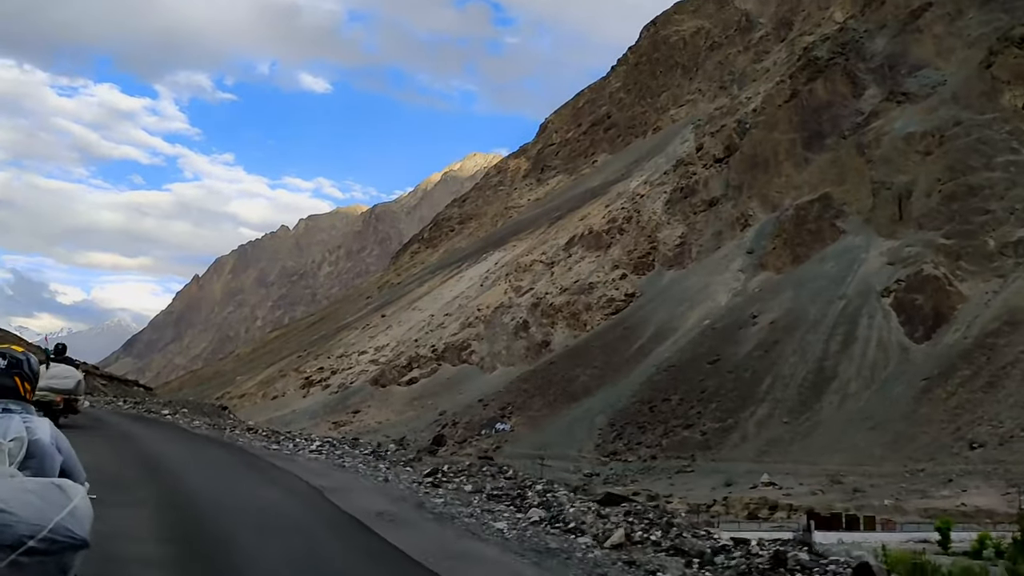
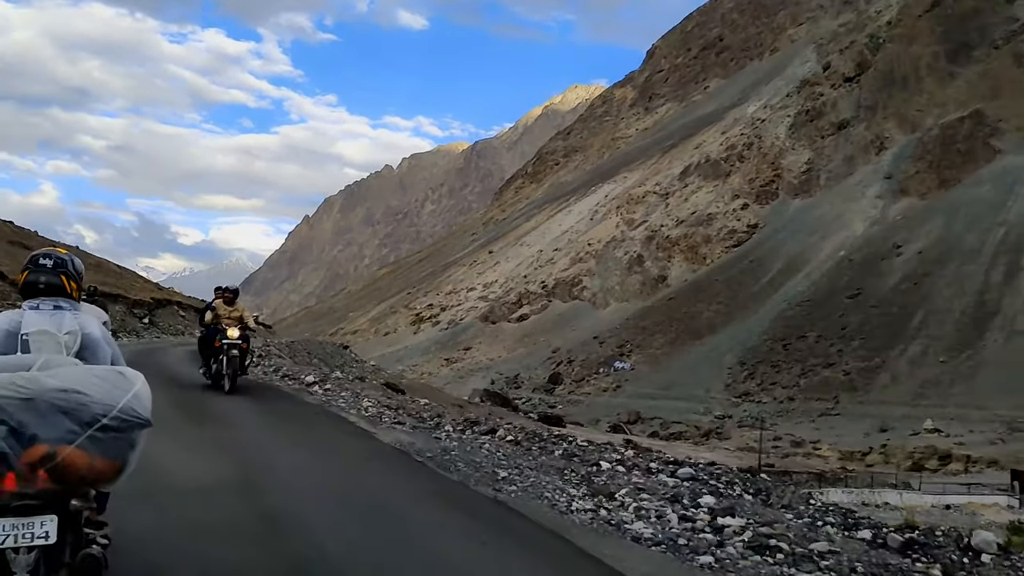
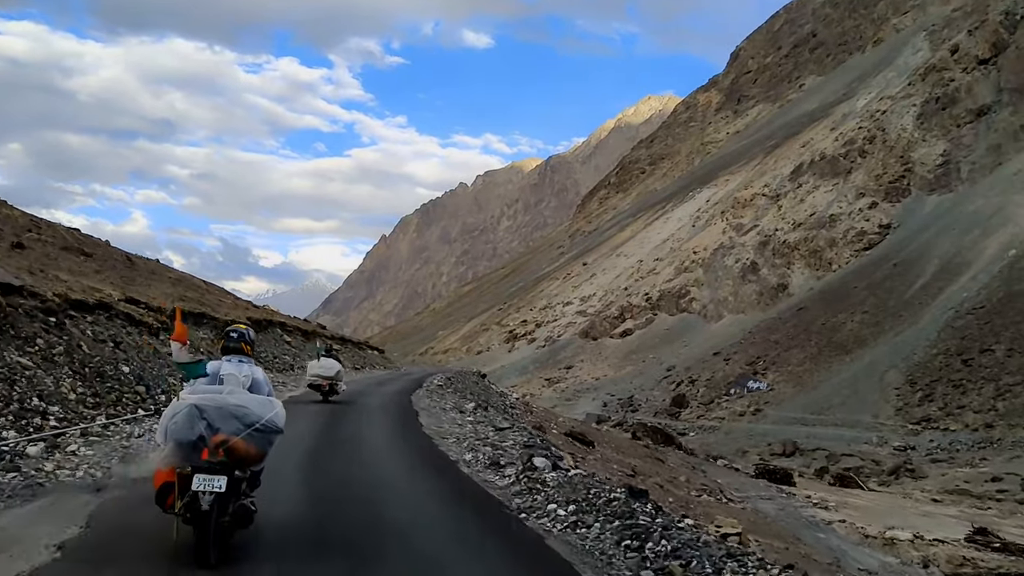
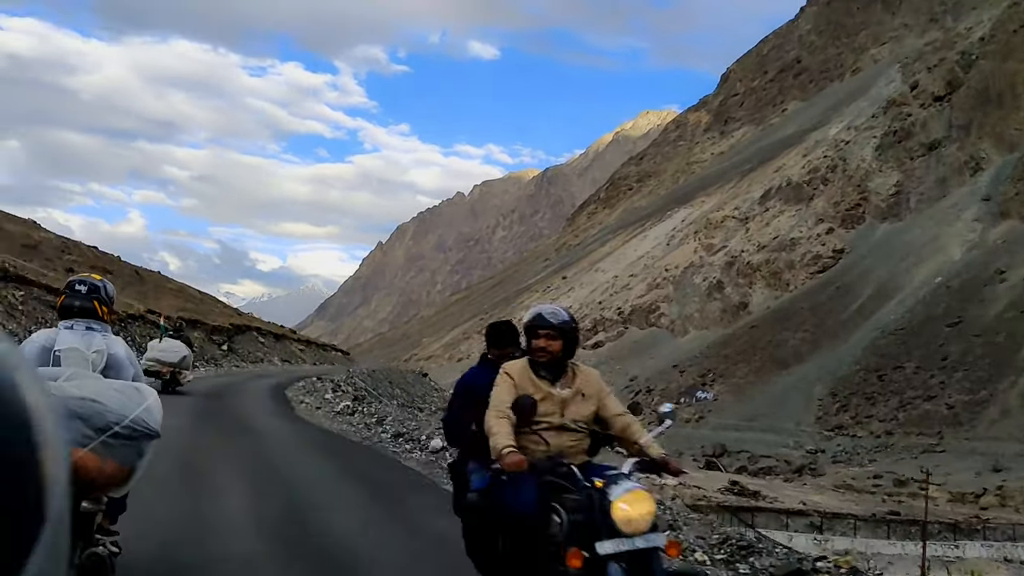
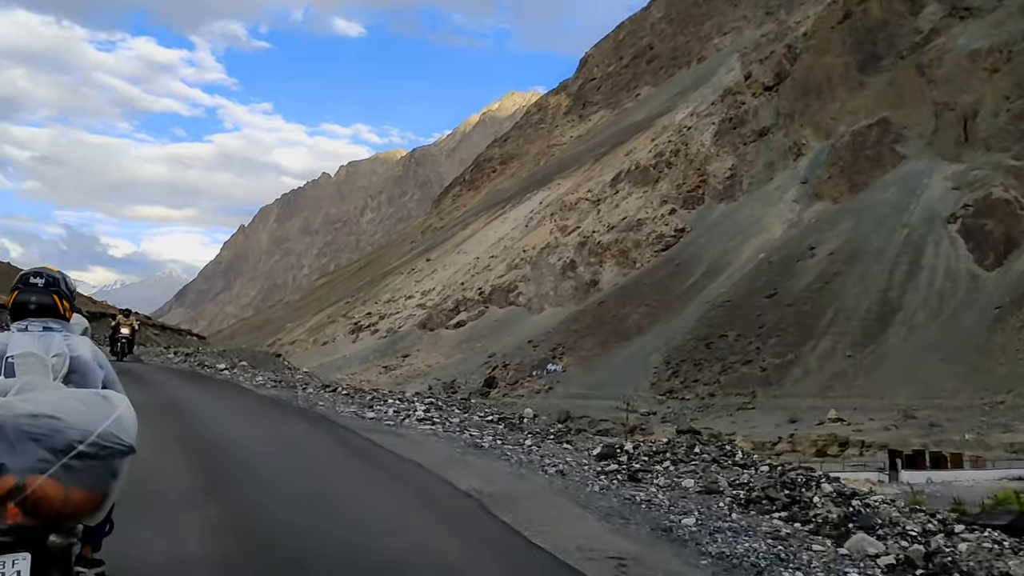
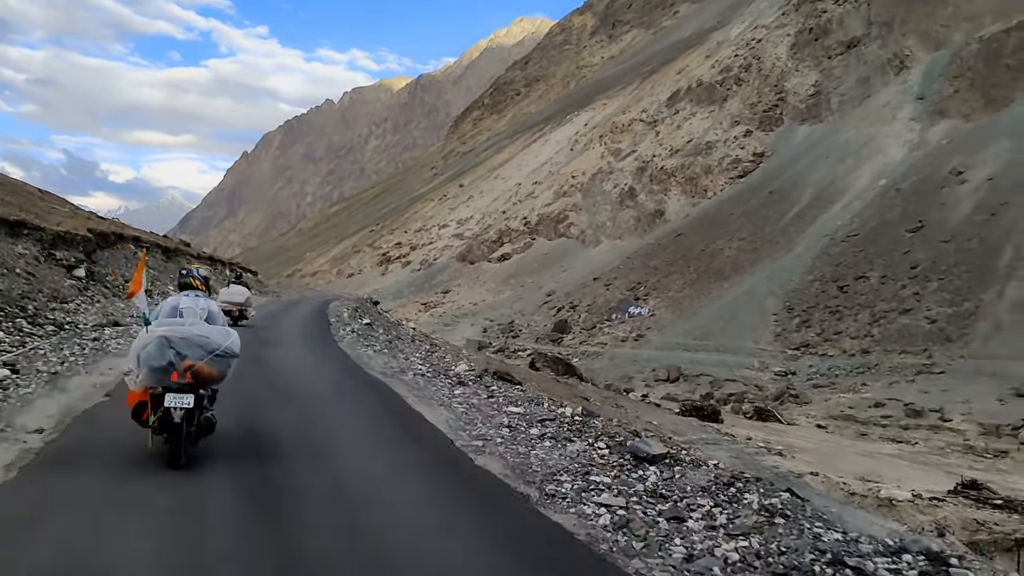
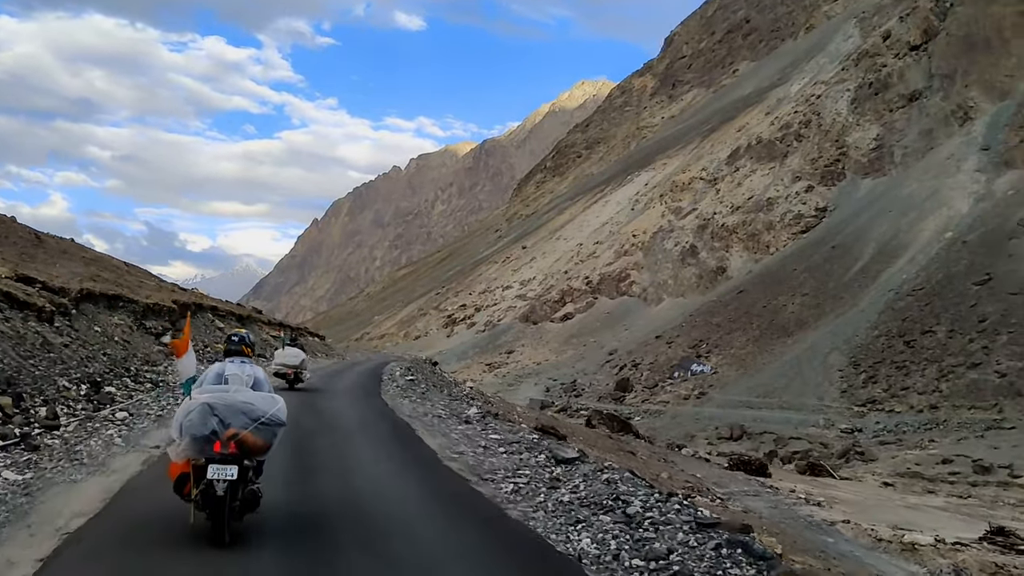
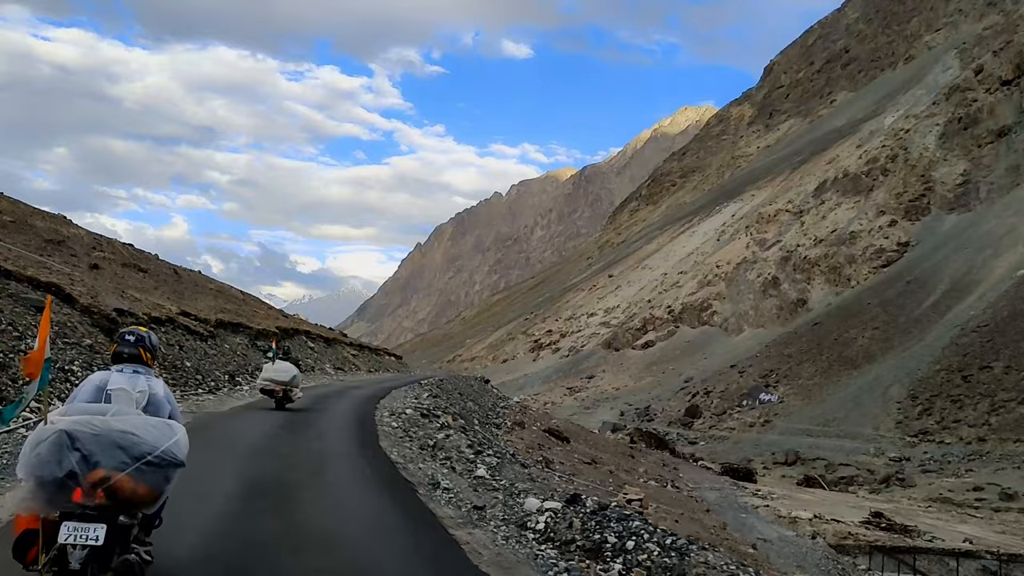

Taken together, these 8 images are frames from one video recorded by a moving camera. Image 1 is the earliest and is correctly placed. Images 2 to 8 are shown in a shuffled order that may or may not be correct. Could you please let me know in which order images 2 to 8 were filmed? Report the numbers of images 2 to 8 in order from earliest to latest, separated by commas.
5, 2, 4, 8, 3, 7, 6
